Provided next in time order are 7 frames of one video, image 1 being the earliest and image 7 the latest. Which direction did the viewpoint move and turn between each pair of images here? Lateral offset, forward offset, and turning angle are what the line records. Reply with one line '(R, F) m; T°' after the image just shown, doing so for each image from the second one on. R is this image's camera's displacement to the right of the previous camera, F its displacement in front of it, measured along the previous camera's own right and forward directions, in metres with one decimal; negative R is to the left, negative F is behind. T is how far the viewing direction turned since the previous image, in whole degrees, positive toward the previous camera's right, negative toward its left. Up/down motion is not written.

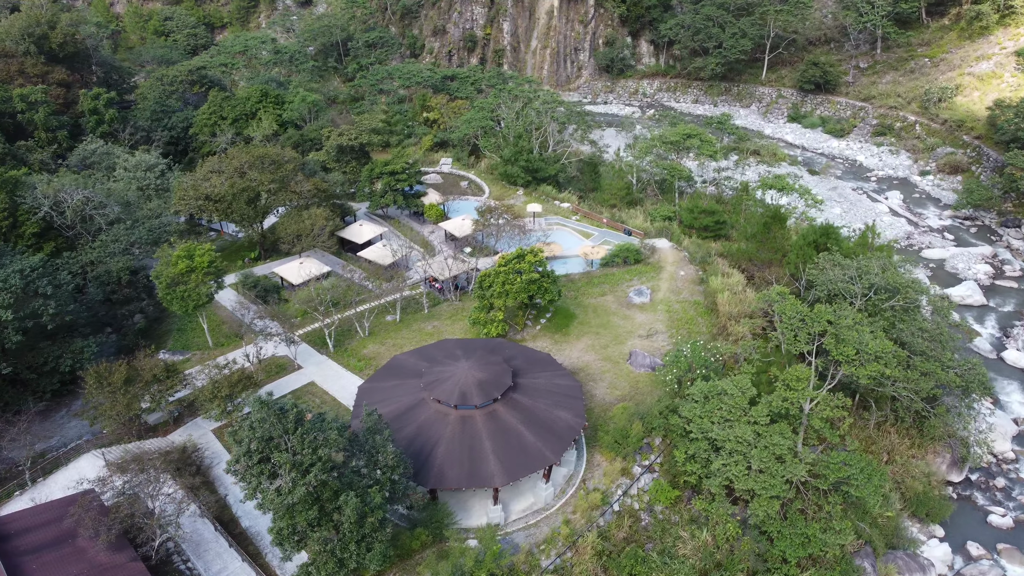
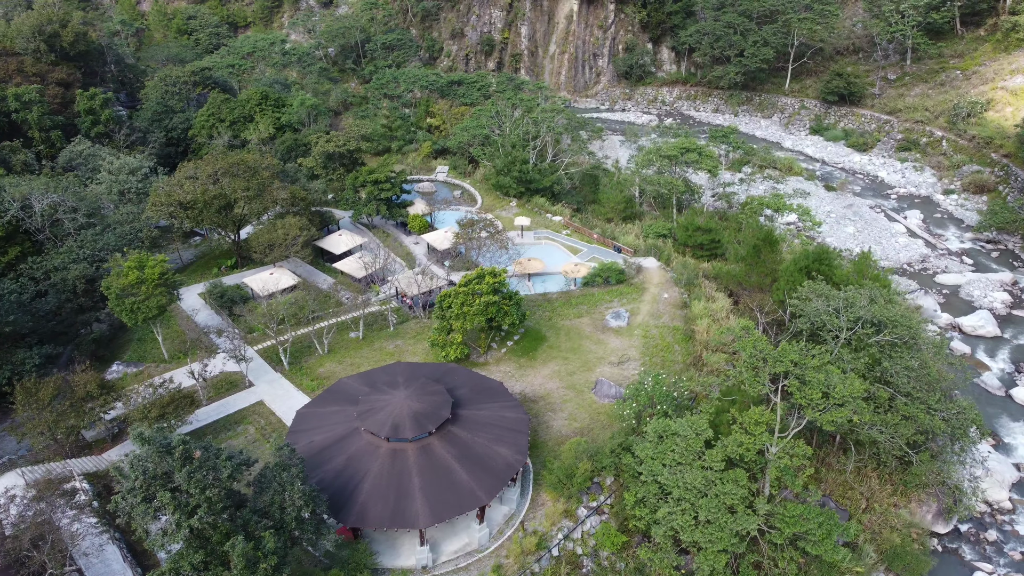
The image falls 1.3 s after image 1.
(+1.9, +0.8) m; -2°
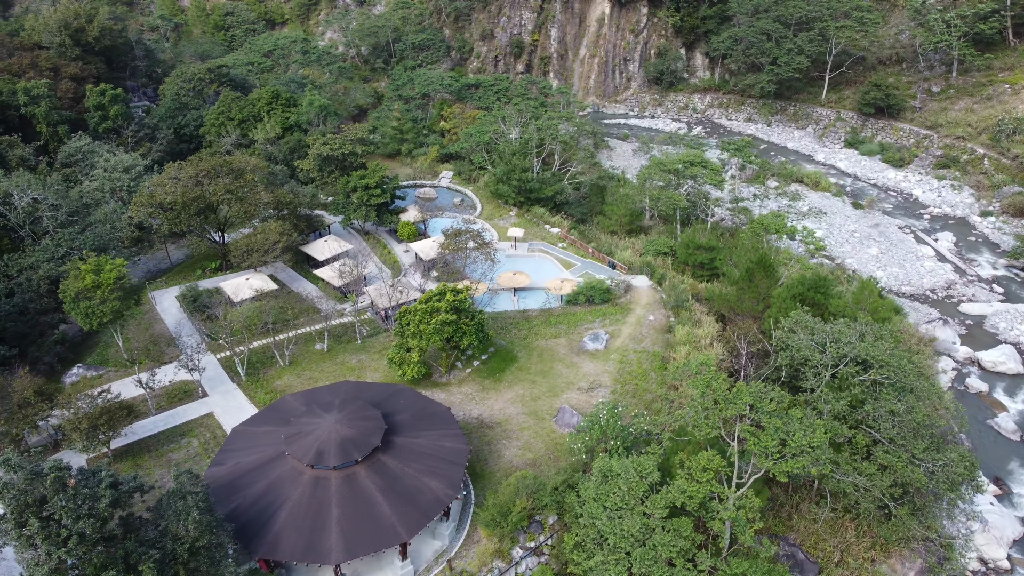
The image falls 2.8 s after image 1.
(+2.1, +0.7) m; -3°
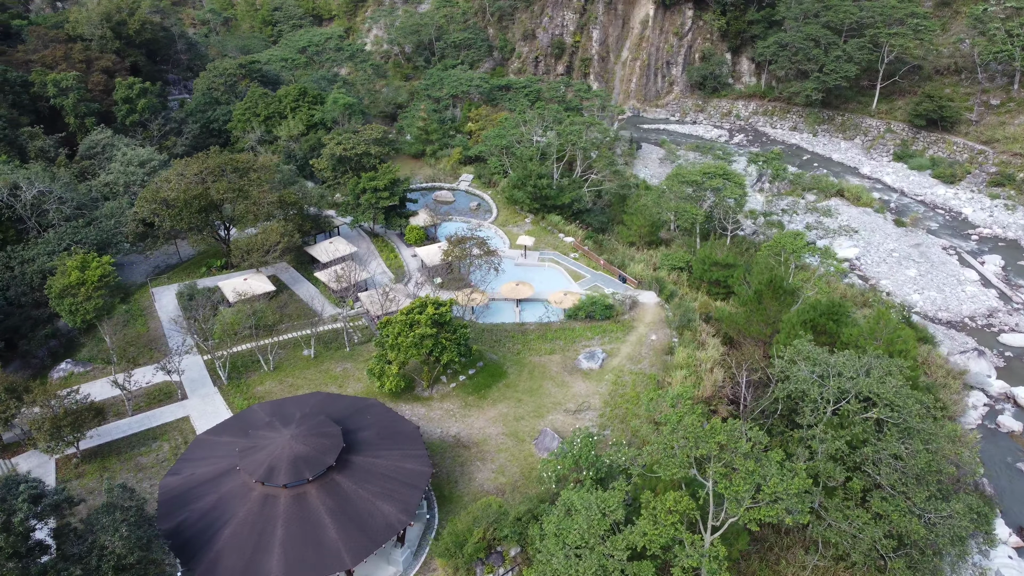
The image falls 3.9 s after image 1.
(+1.5, +0.7) m; -3°
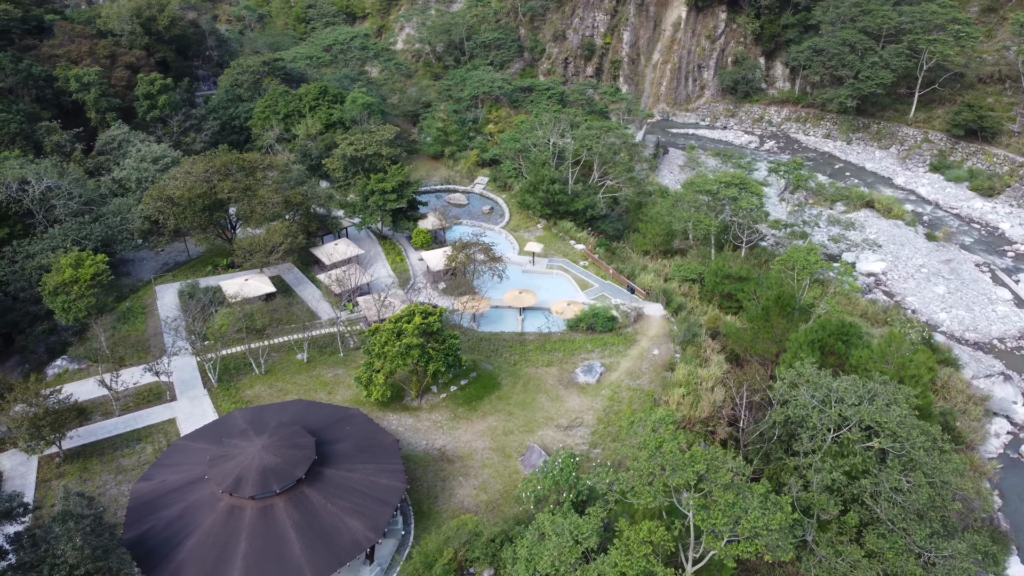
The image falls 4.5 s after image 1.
(+1.0, +0.5) m; -2°
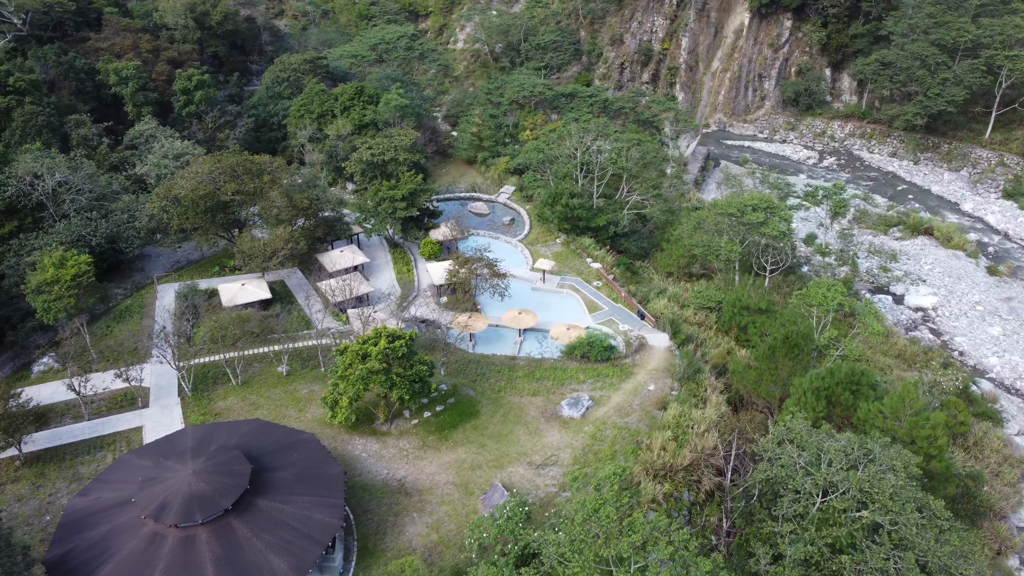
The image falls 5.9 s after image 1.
(+2.1, +0.9) m; -4°
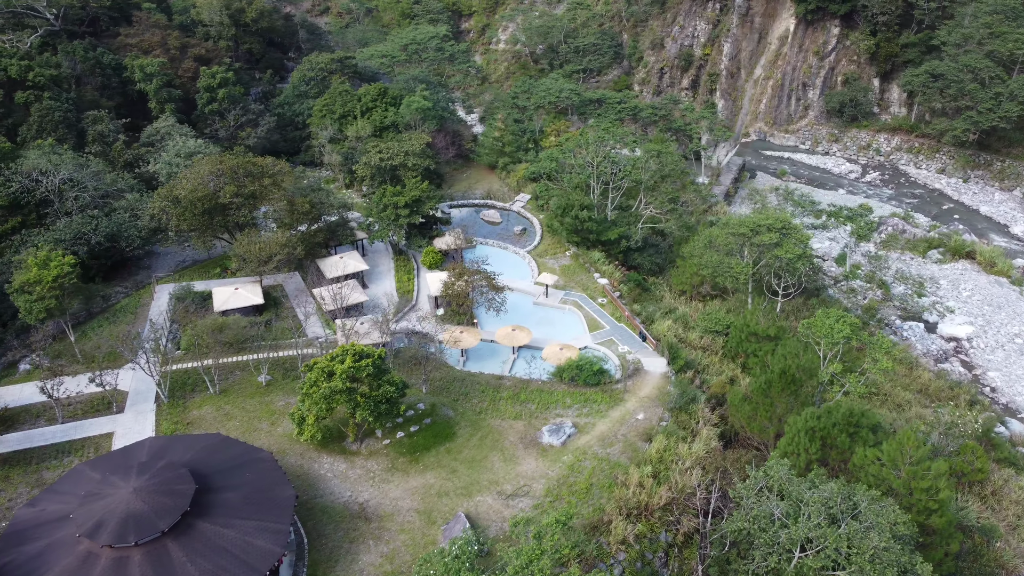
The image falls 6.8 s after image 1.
(+1.6, +0.6) m; -3°
